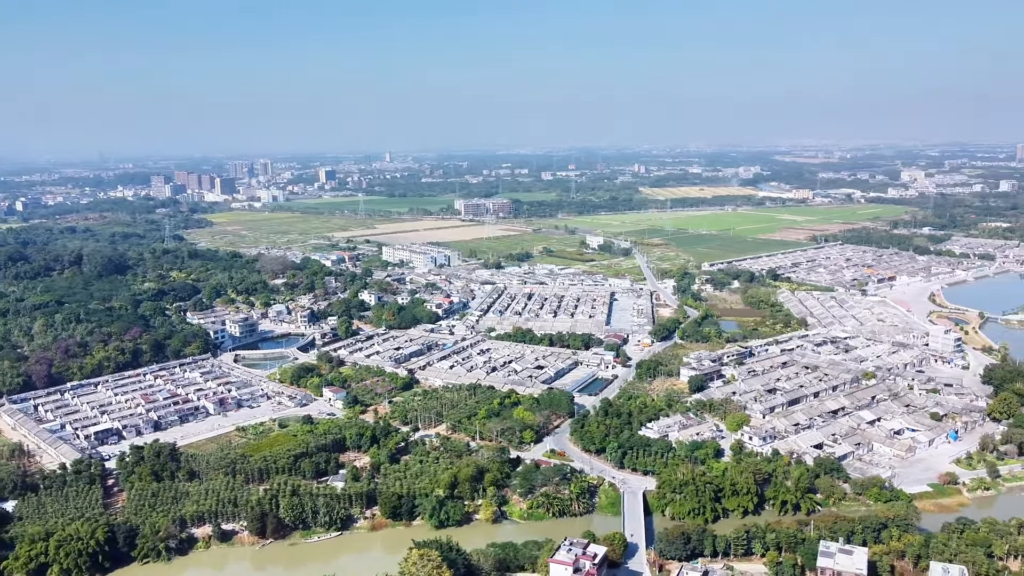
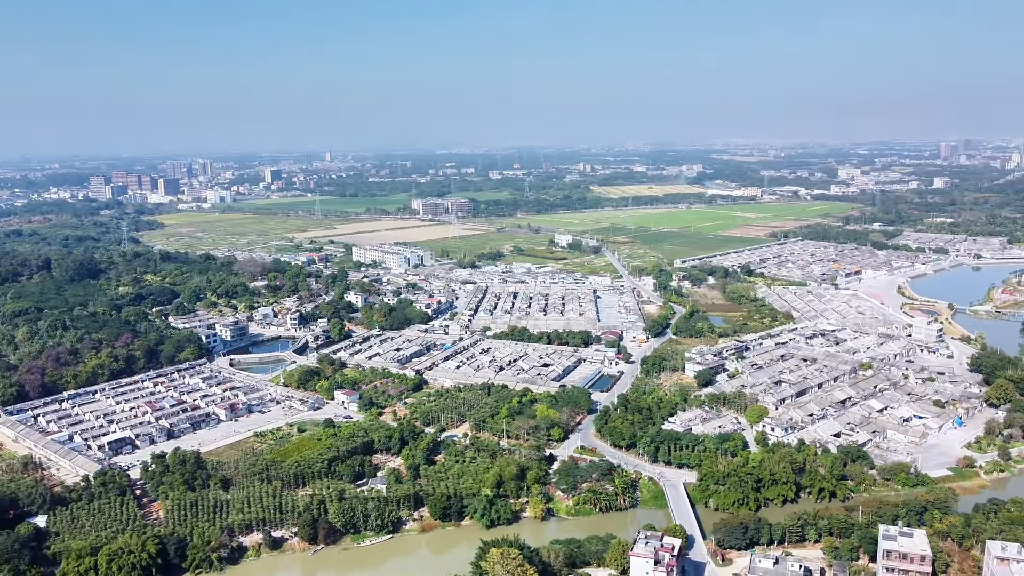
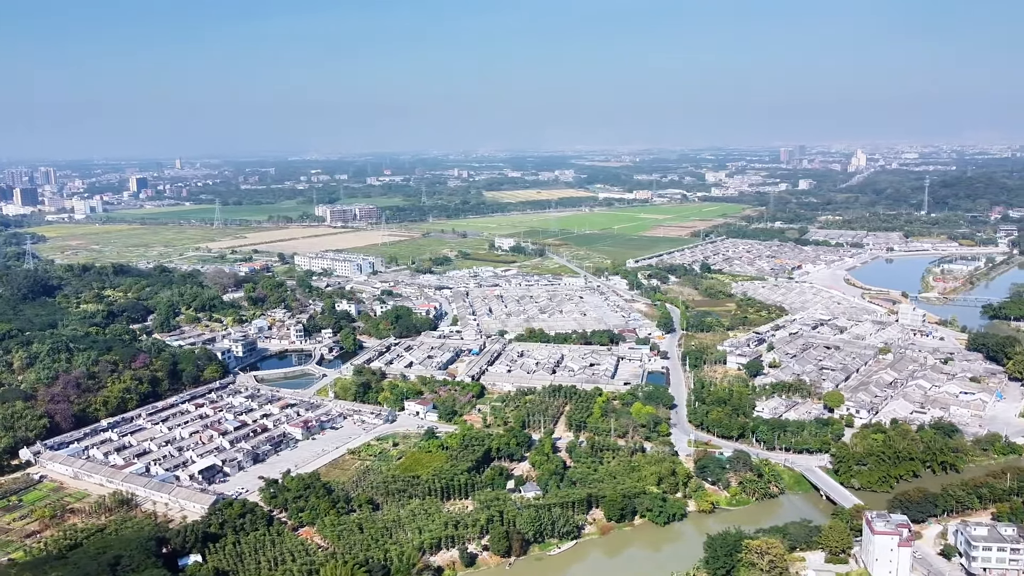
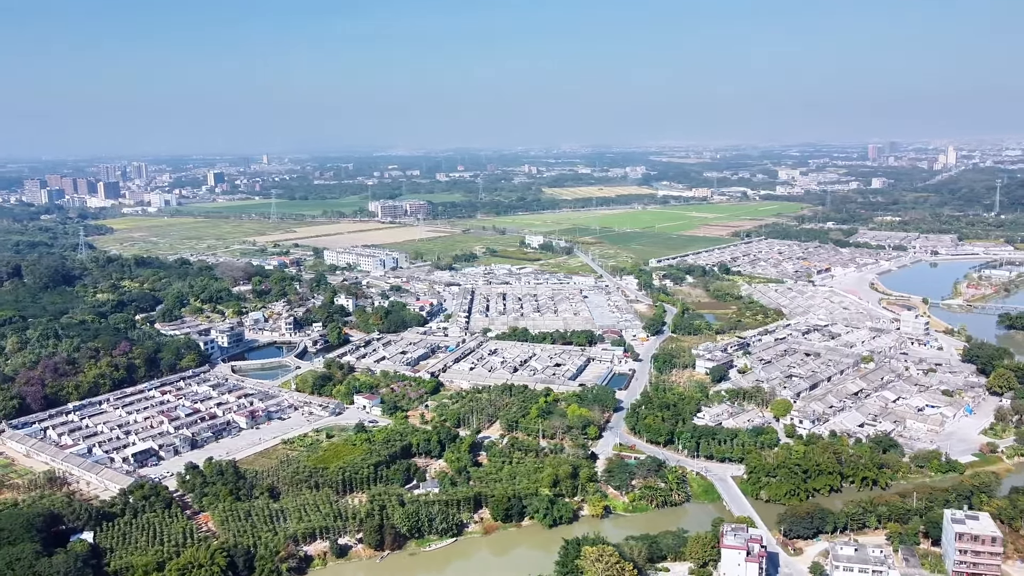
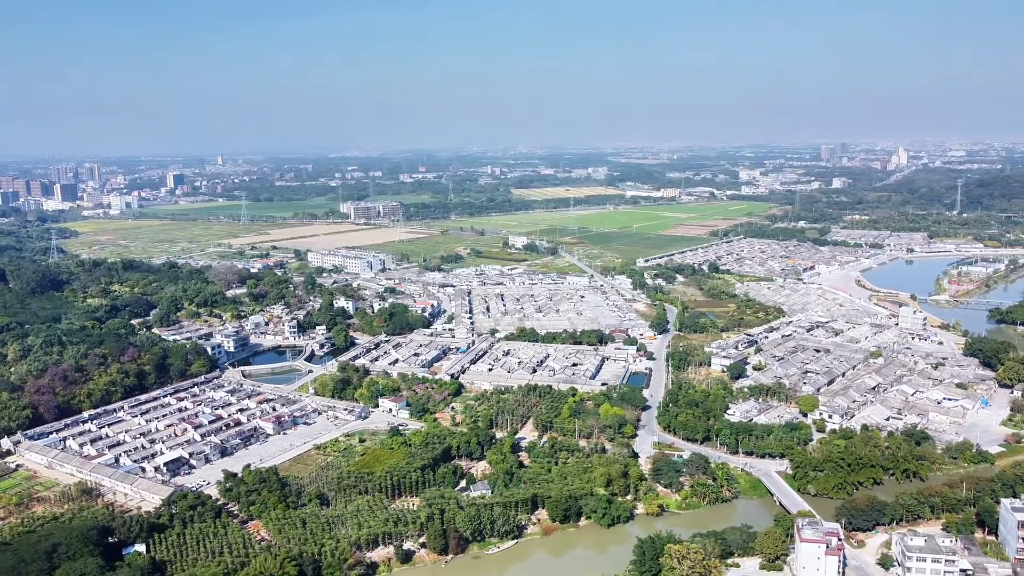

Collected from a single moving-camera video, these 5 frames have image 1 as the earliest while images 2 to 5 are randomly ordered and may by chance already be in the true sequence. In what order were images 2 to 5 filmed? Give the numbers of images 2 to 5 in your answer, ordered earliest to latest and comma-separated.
2, 4, 5, 3
